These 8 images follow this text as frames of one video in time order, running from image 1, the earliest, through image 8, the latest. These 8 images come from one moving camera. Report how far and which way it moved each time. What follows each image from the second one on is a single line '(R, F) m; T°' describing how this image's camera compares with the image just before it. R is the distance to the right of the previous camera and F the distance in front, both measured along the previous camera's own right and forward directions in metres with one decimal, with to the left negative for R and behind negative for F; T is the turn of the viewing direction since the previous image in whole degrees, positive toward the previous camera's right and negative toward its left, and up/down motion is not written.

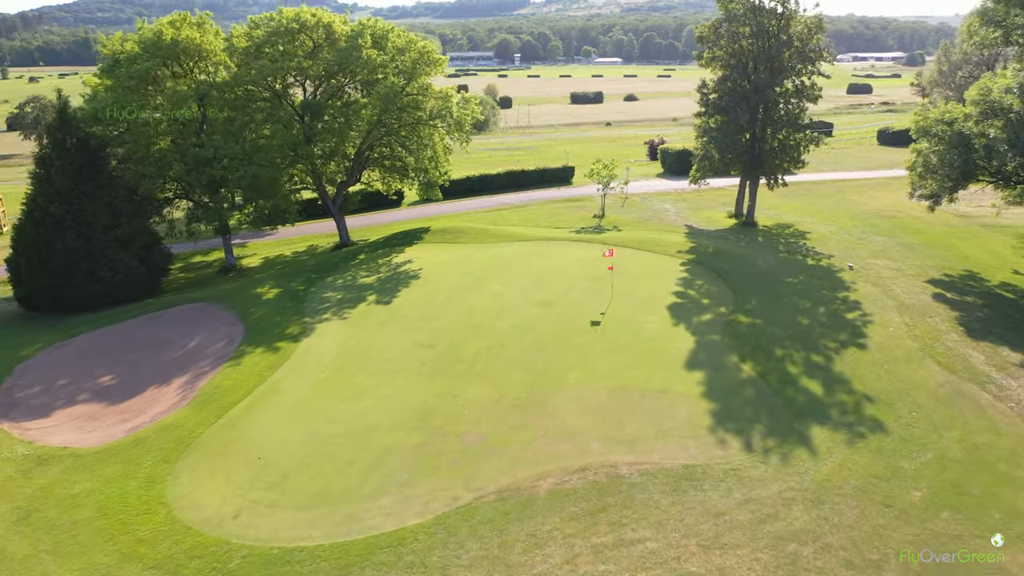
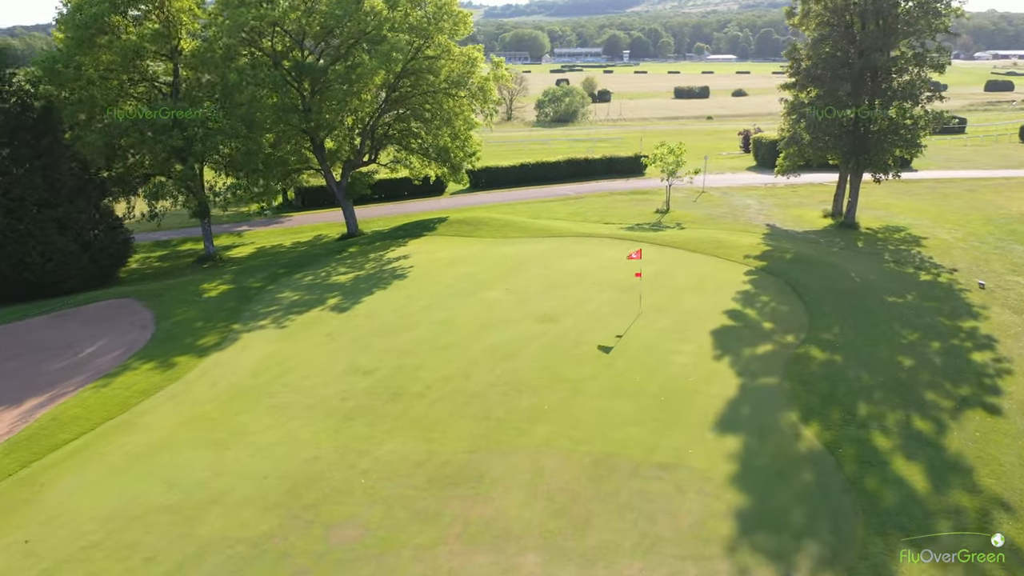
(+2.4, +5.8) m; -7°
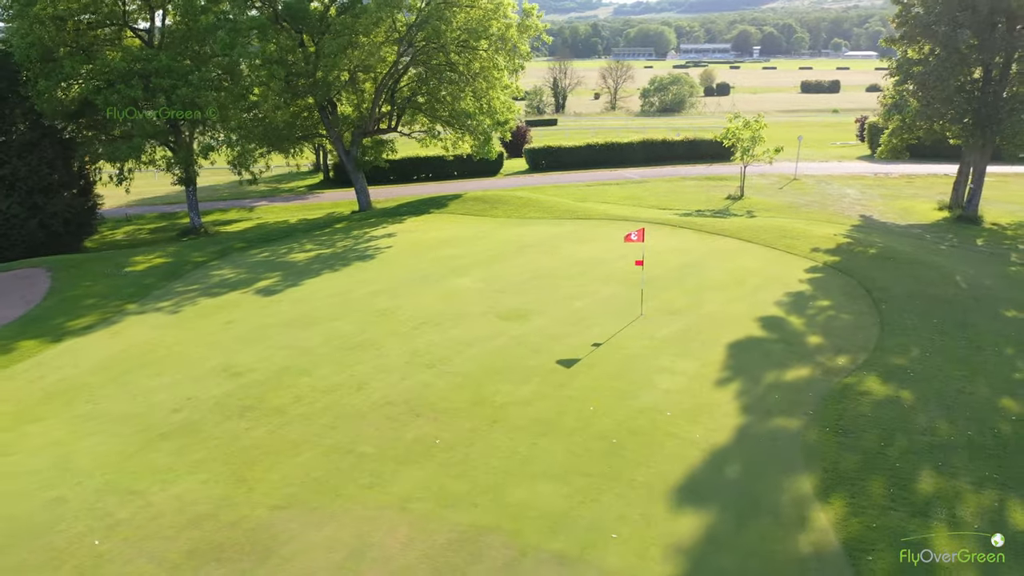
(+2.6, +4.5) m; -8°
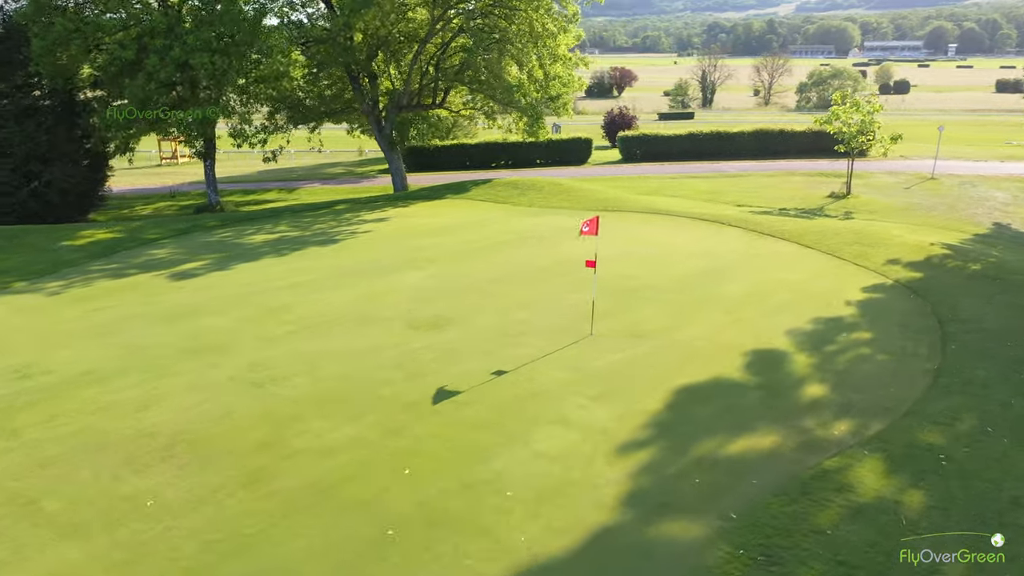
(+3.0, +3.5) m; -11°
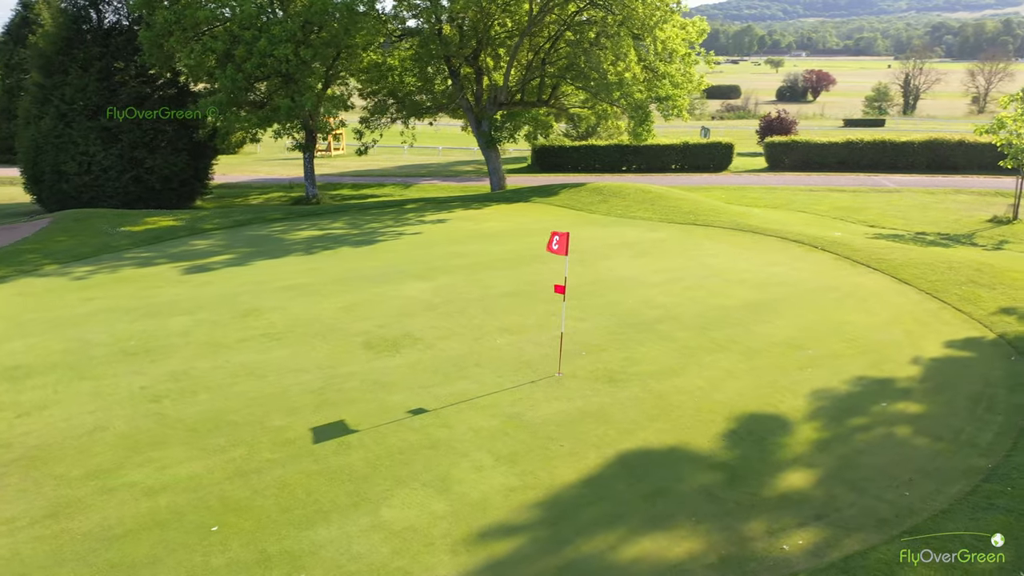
(+2.2, +1.7) m; -13°
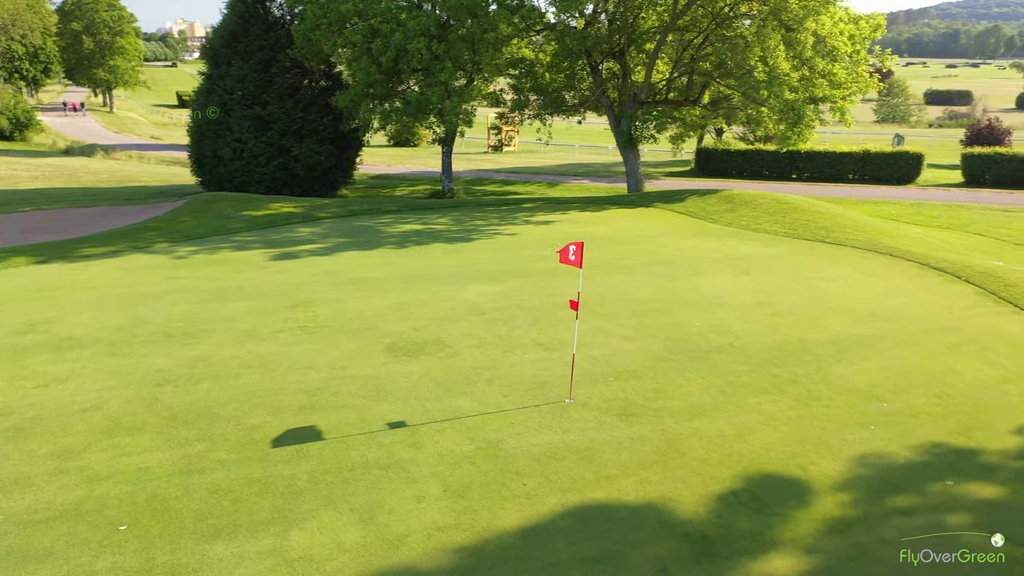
(+1.6, +0.9) m; -13°
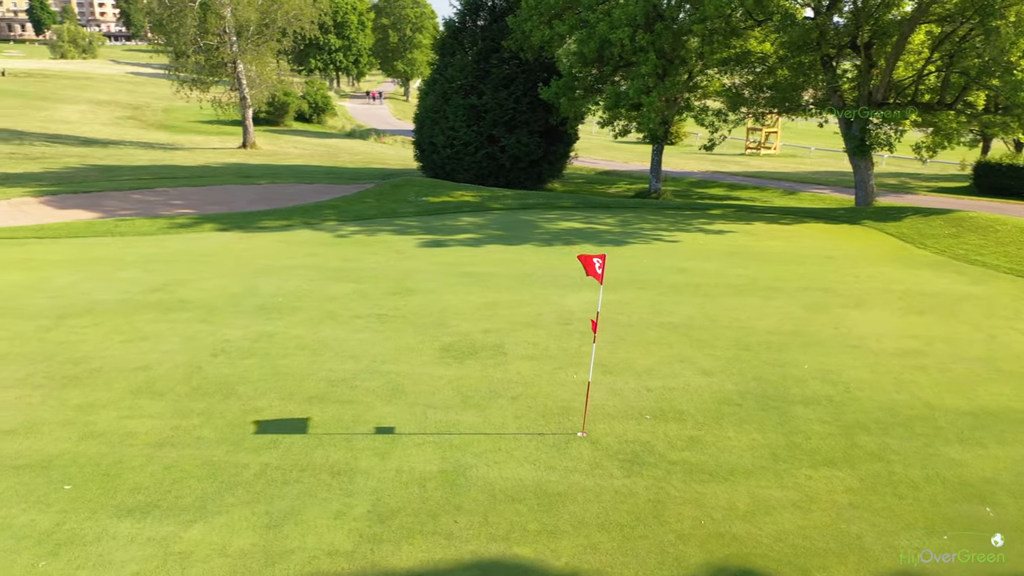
(+2.0, +1.1) m; -19°
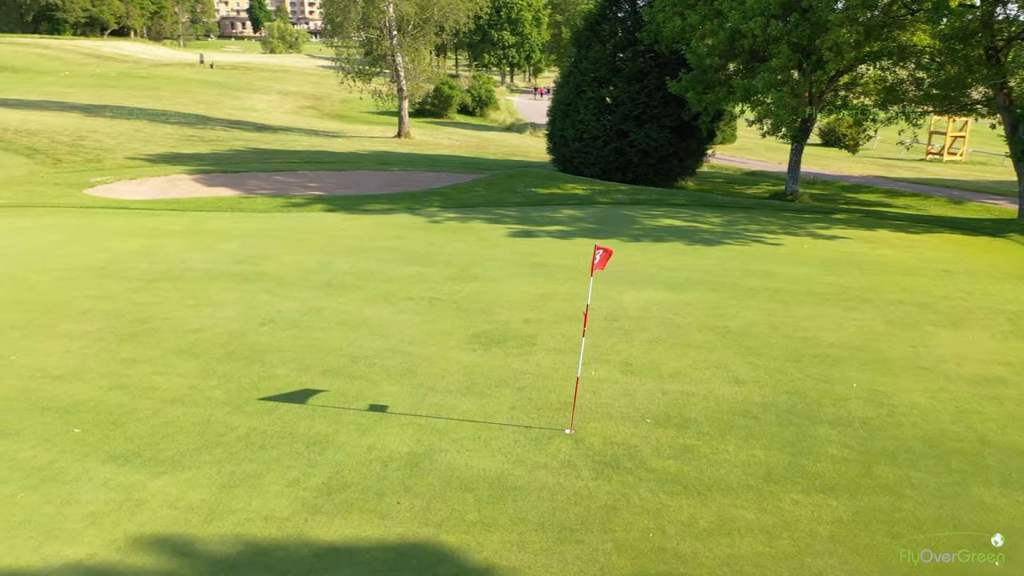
(+1.3, +0.3) m; -12°
